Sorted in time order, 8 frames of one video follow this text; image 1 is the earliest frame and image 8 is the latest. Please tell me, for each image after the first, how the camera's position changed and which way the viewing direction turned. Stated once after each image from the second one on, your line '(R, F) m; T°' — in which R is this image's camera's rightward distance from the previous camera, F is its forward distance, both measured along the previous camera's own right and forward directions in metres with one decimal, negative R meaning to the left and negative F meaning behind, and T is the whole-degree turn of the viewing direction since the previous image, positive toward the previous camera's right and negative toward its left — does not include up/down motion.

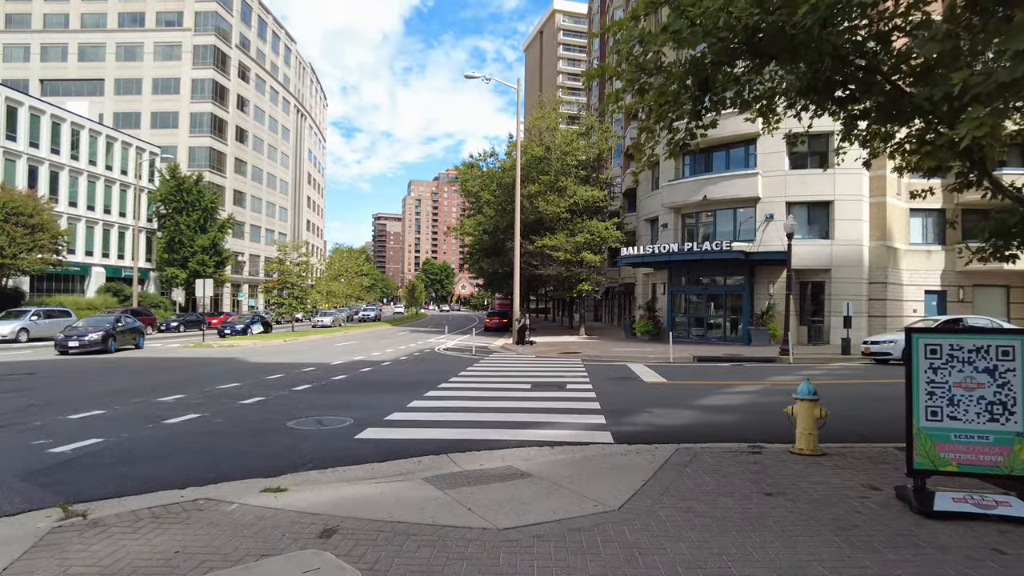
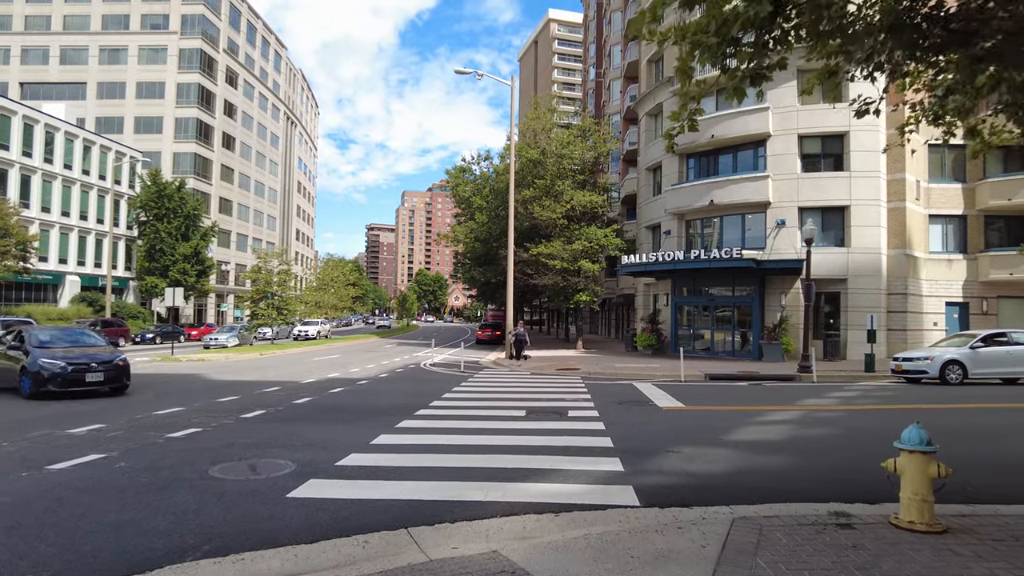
(0.0, +1.8) m; +1°
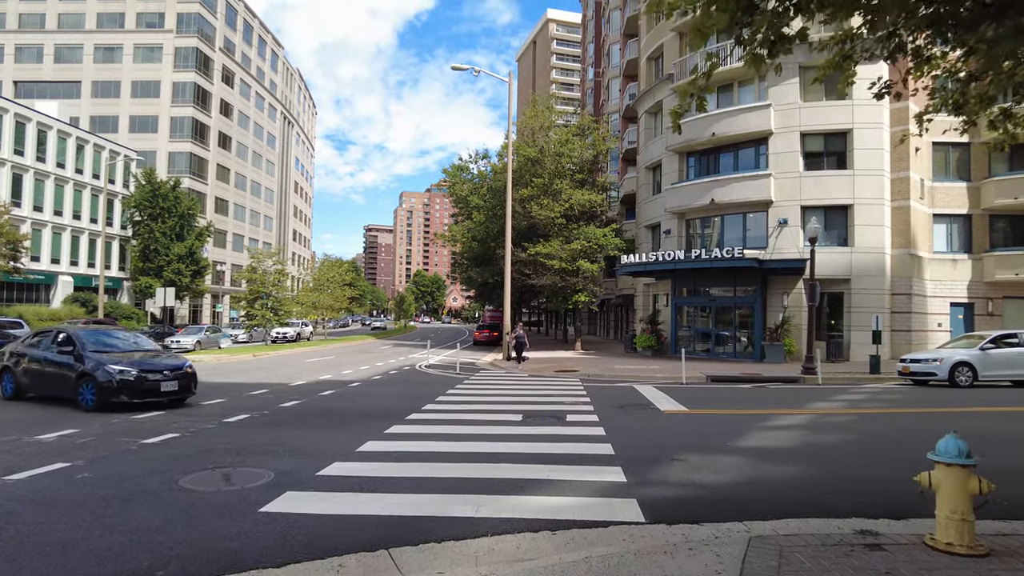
(0.0, +0.4) m; 0°
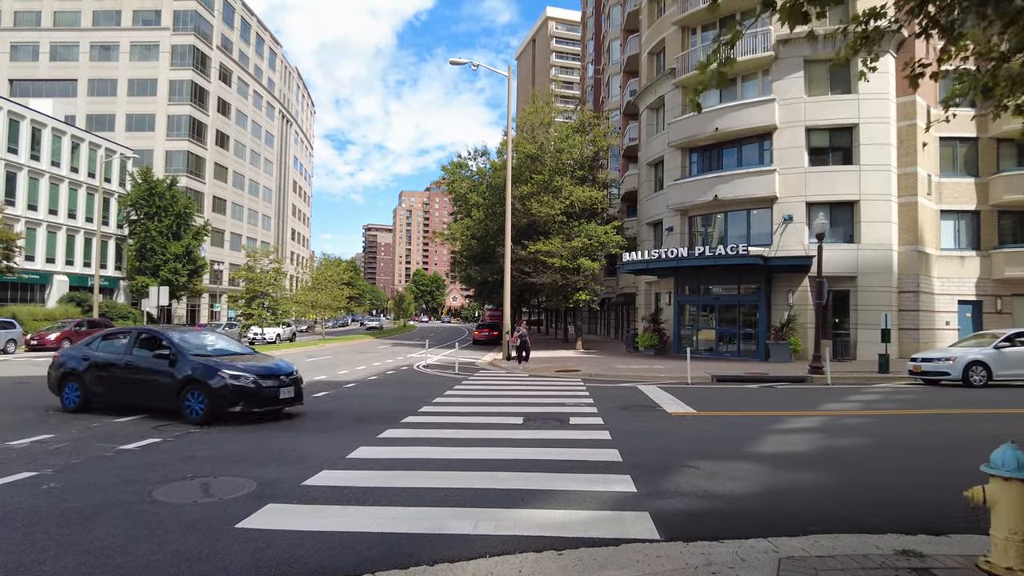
(0.0, +0.4) m; 0°
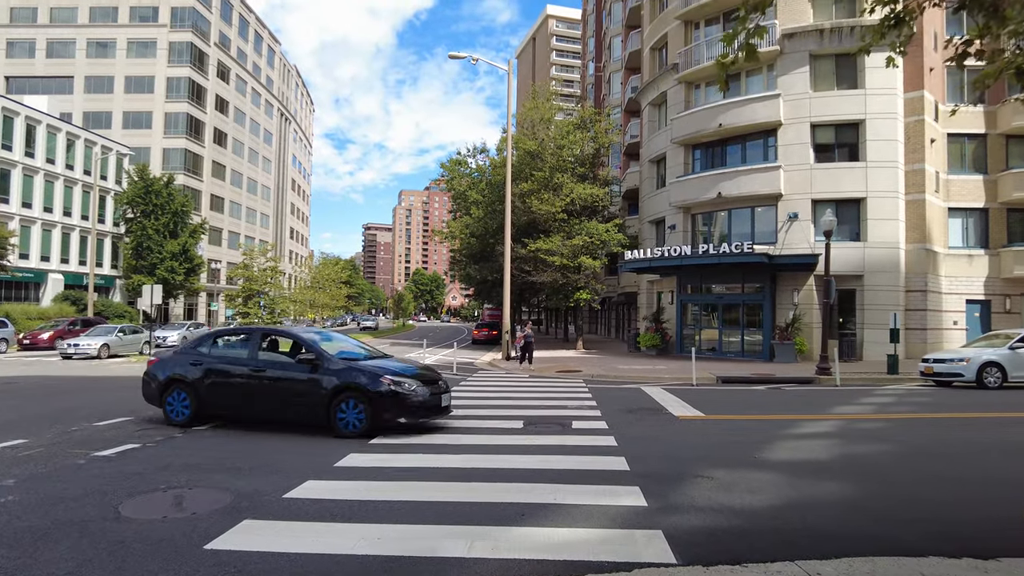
(0.0, +0.4) m; 0°
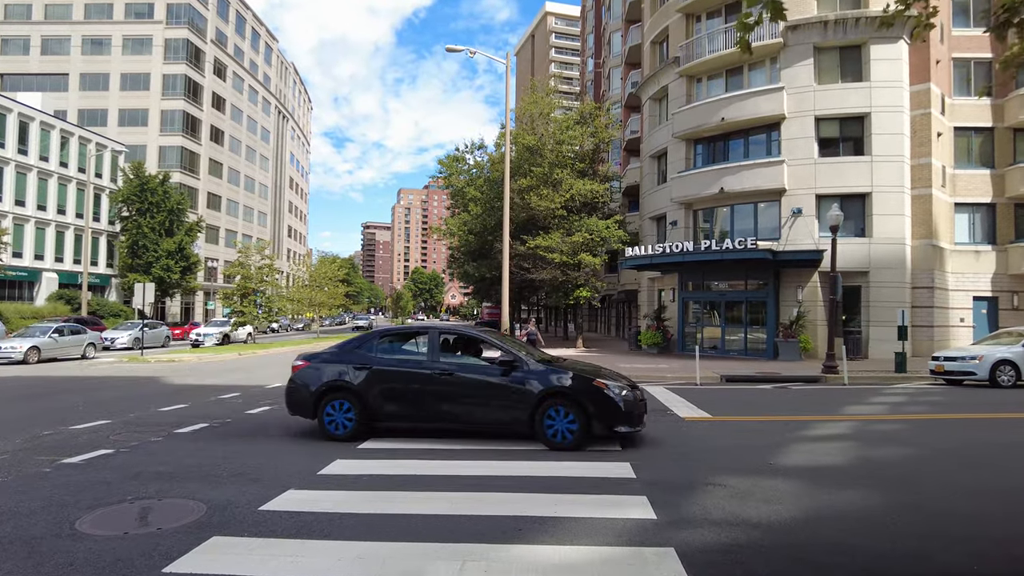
(0.0, +0.4) m; 0°
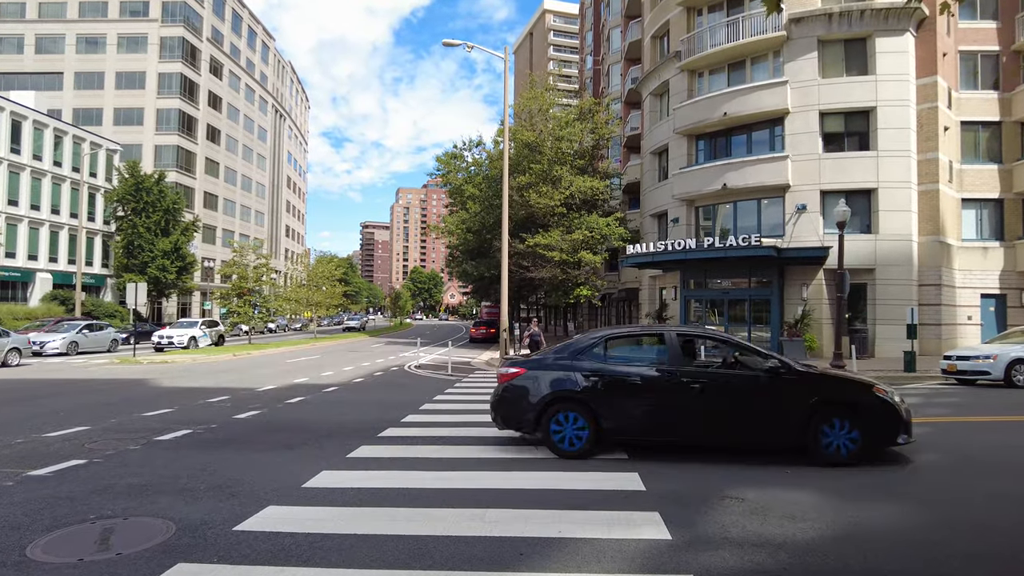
(0.0, +0.4) m; 0°
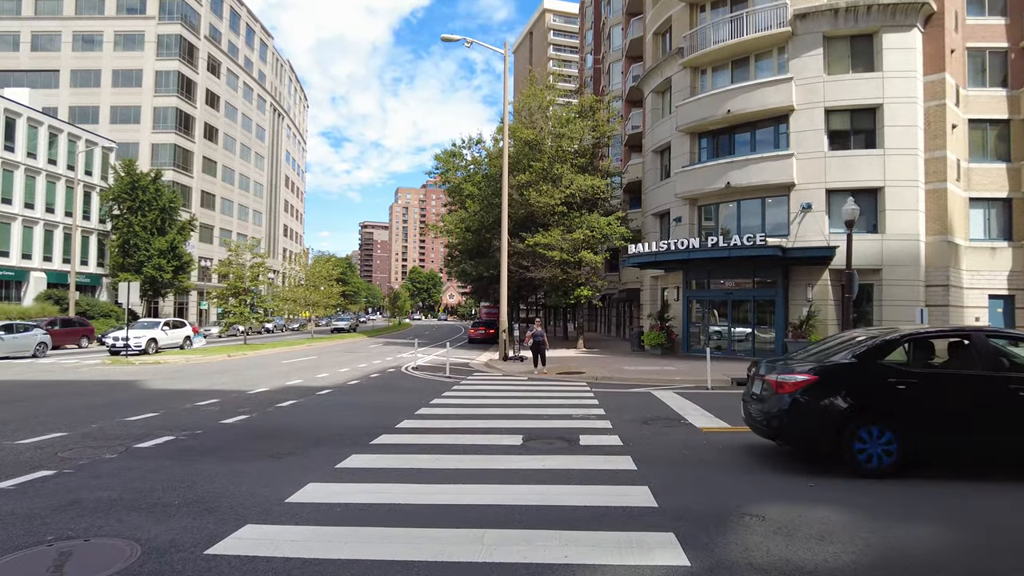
(0.0, +0.4) m; 0°
